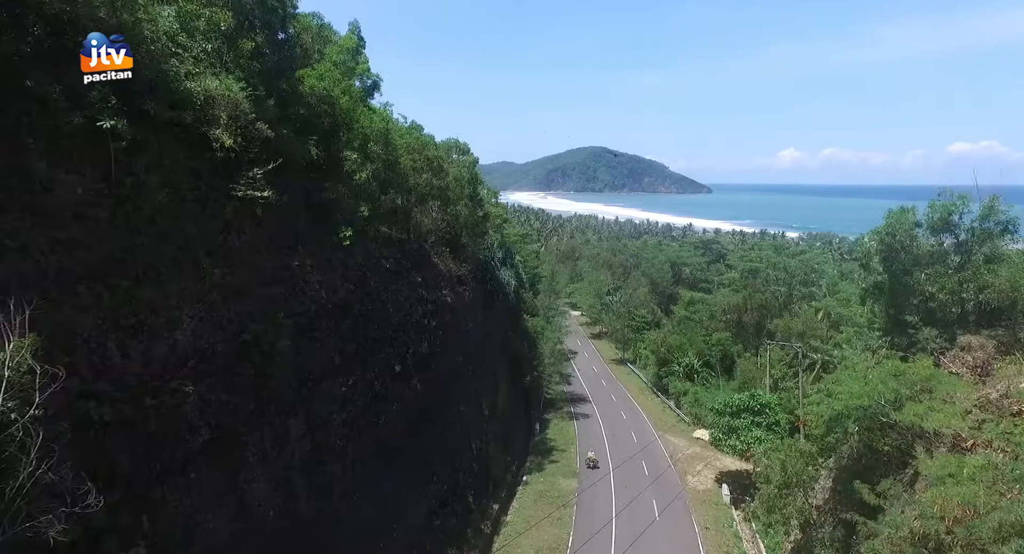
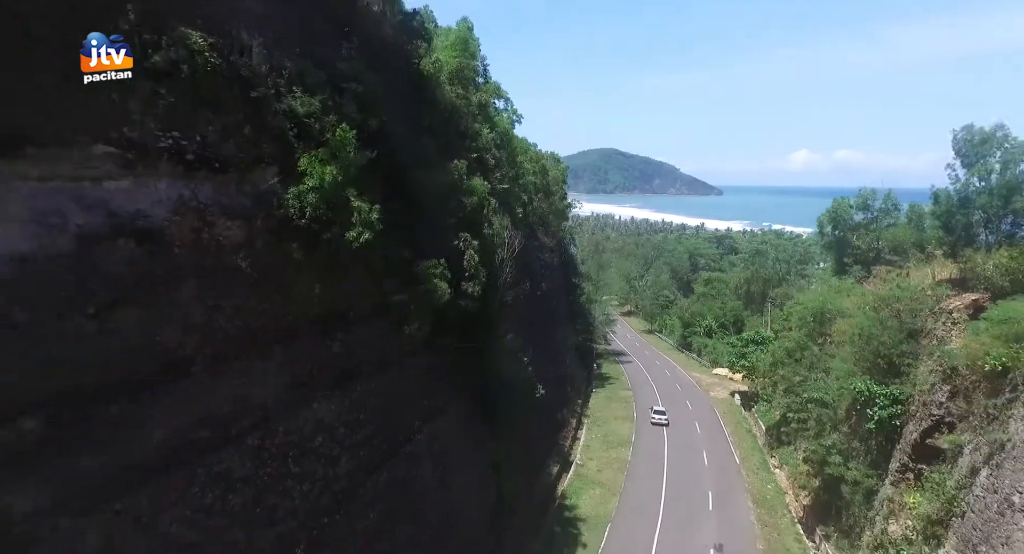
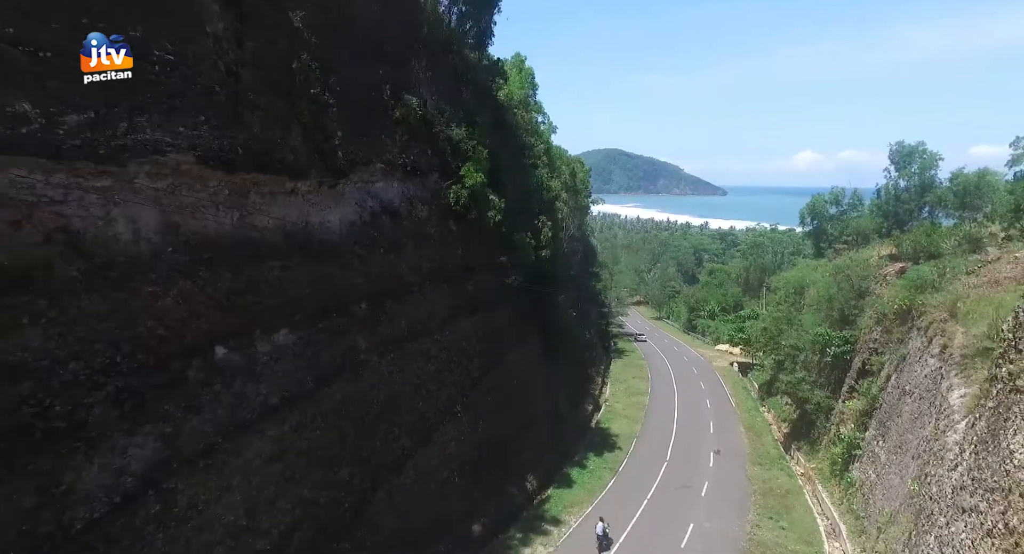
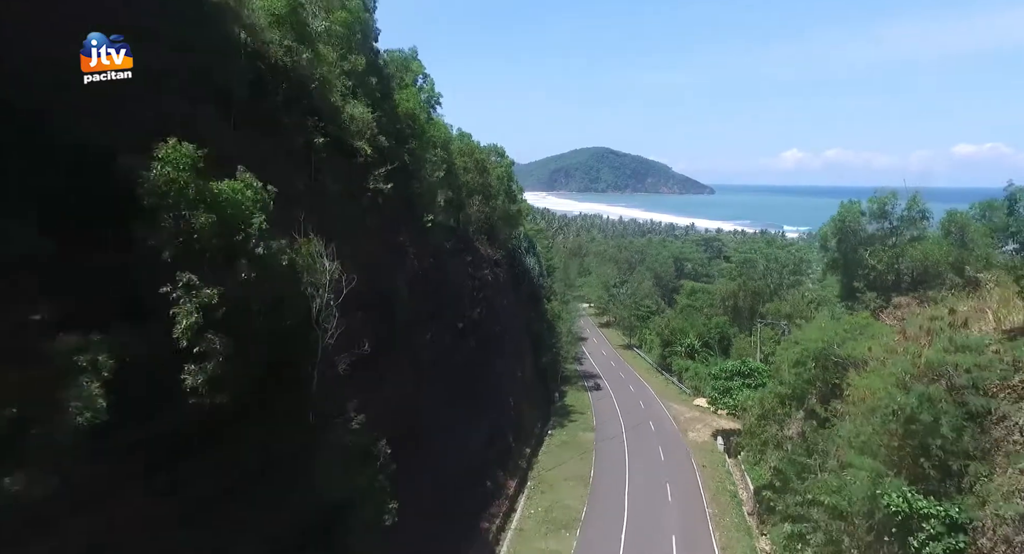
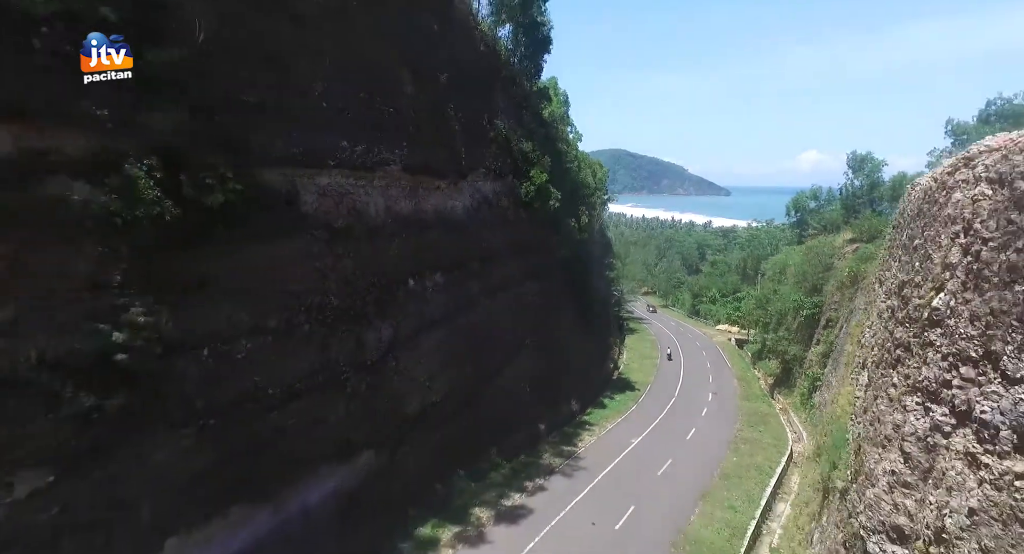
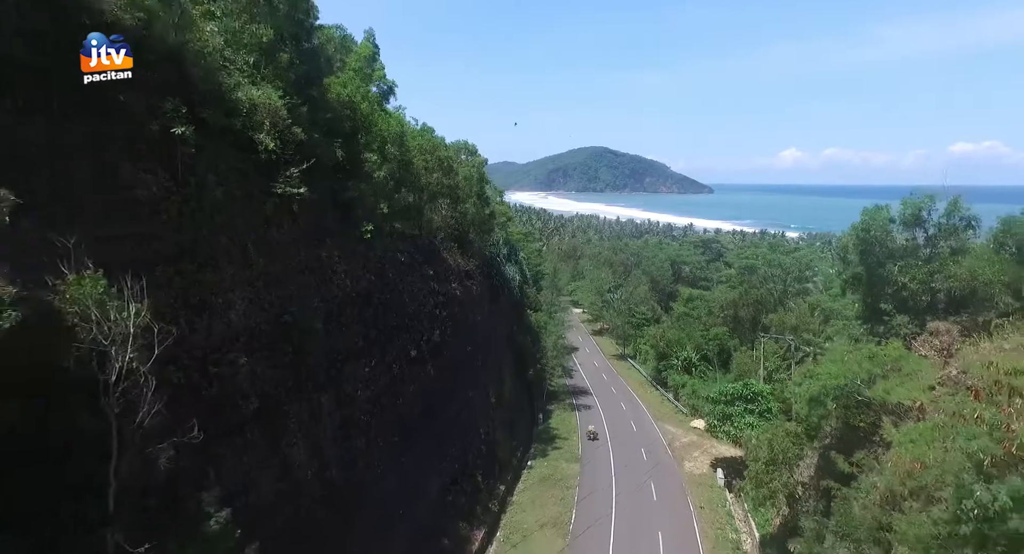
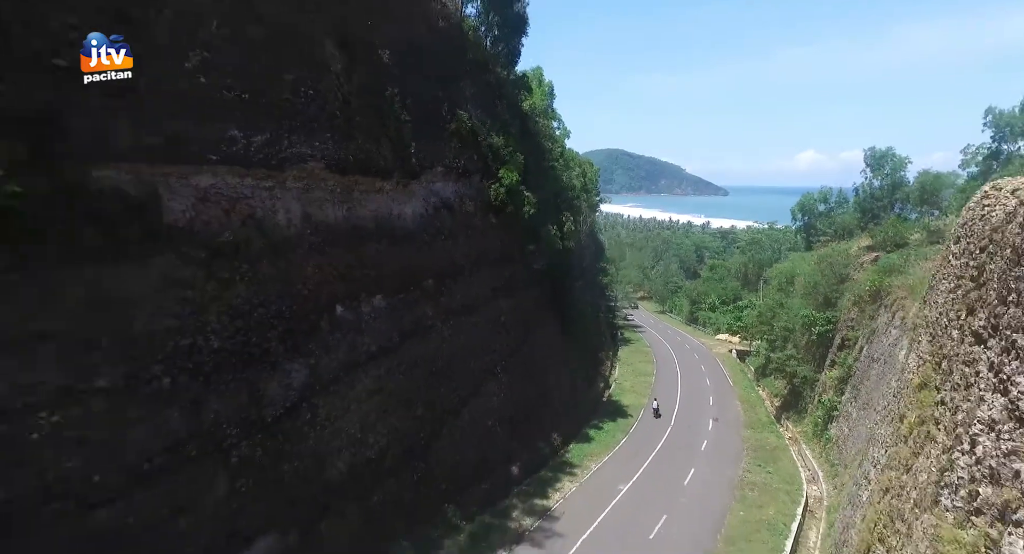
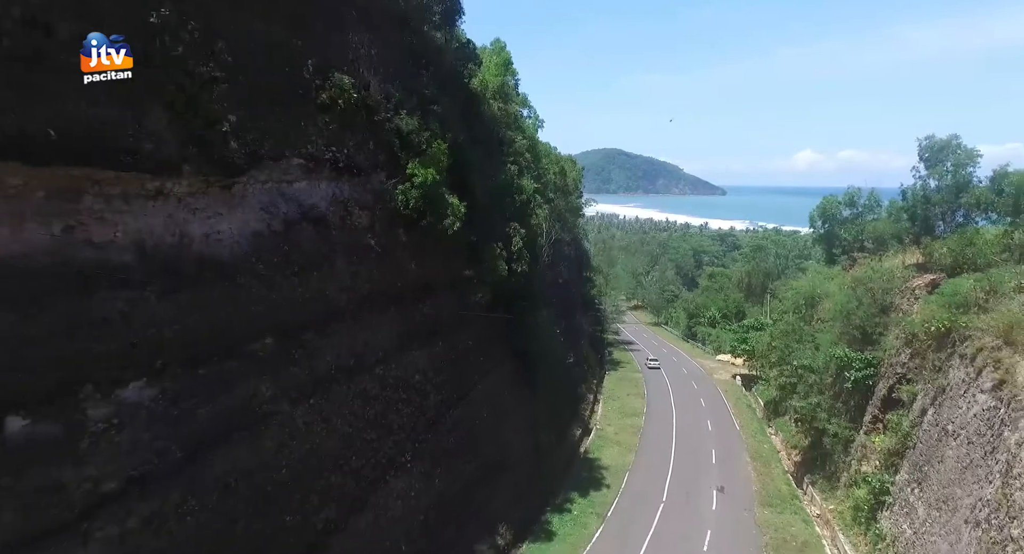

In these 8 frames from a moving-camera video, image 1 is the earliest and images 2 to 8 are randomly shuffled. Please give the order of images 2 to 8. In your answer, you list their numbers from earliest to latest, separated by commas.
6, 4, 2, 8, 3, 7, 5
